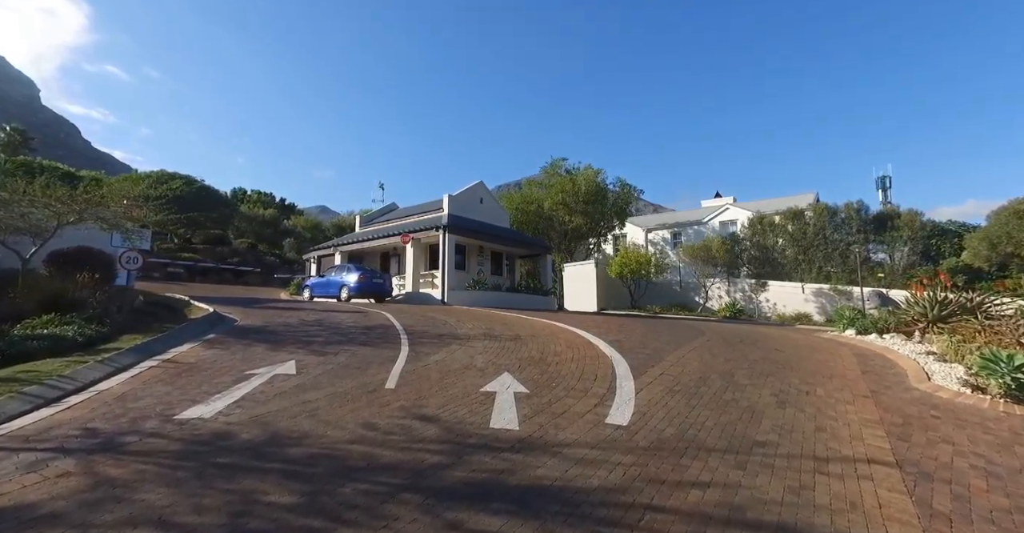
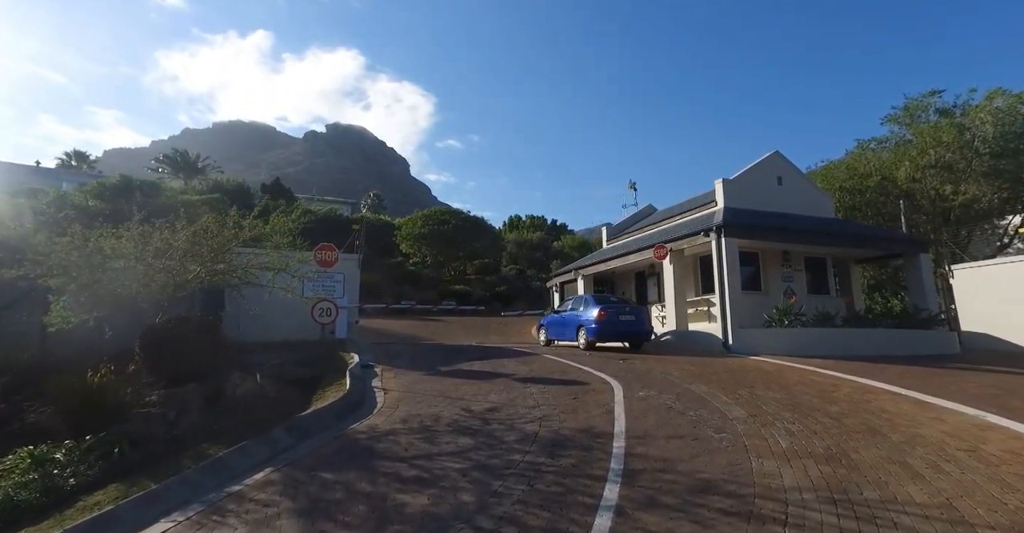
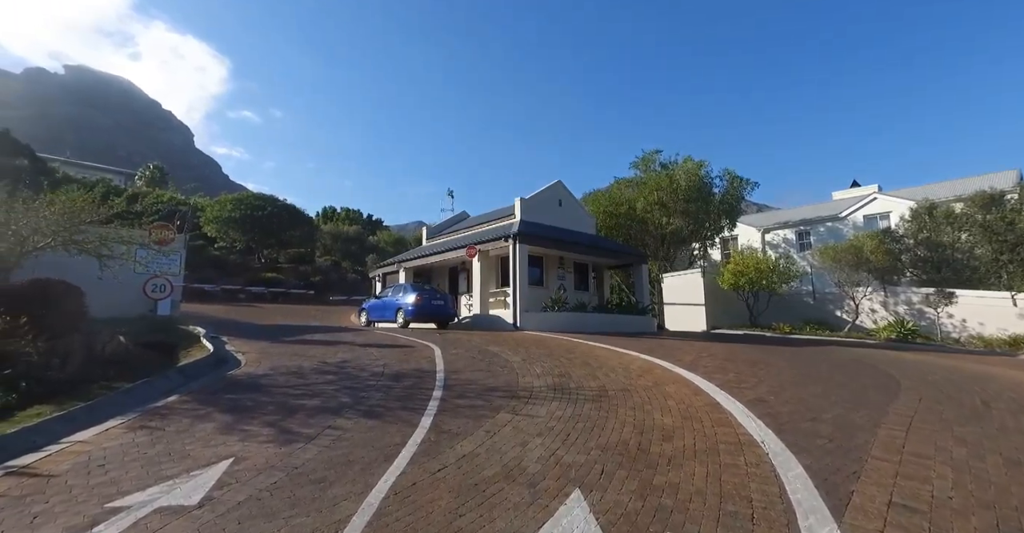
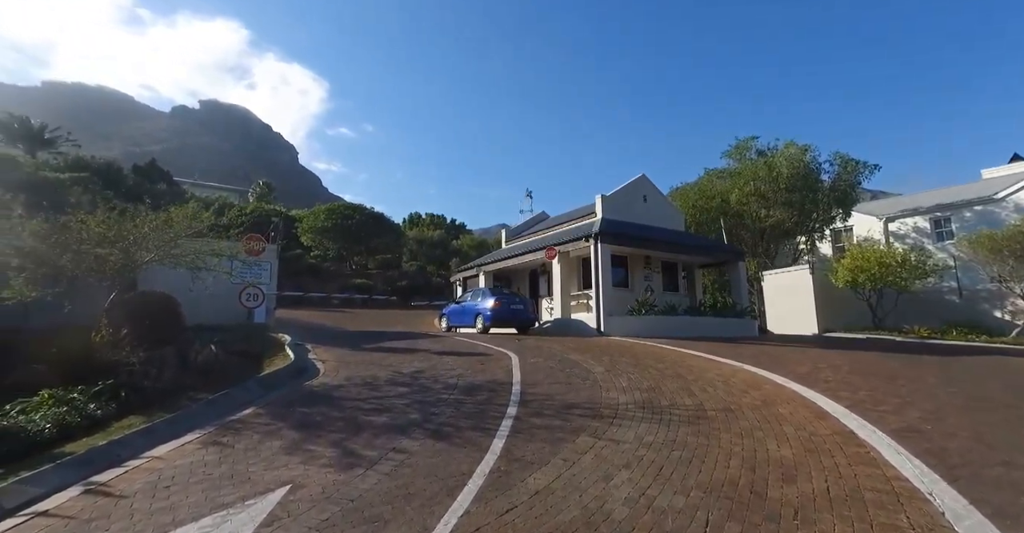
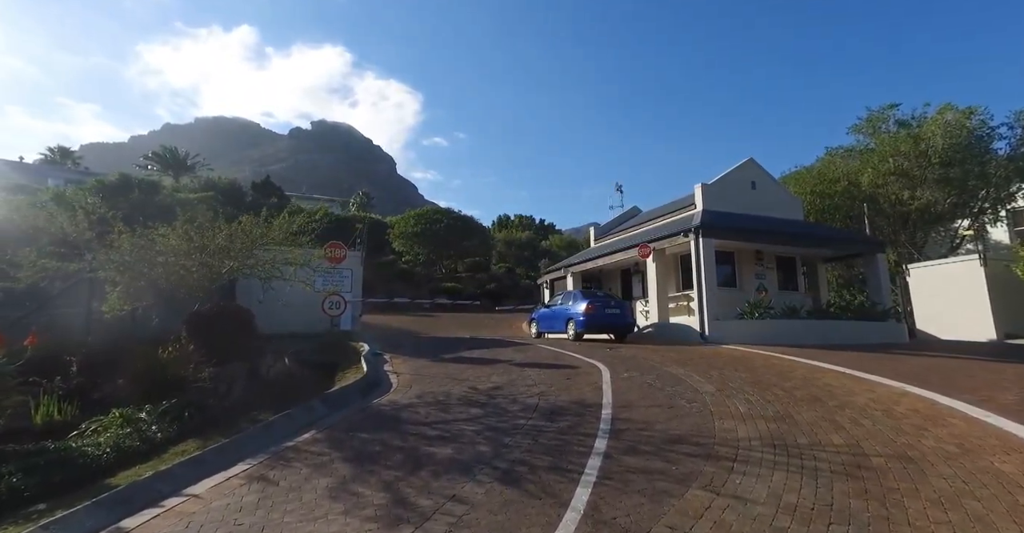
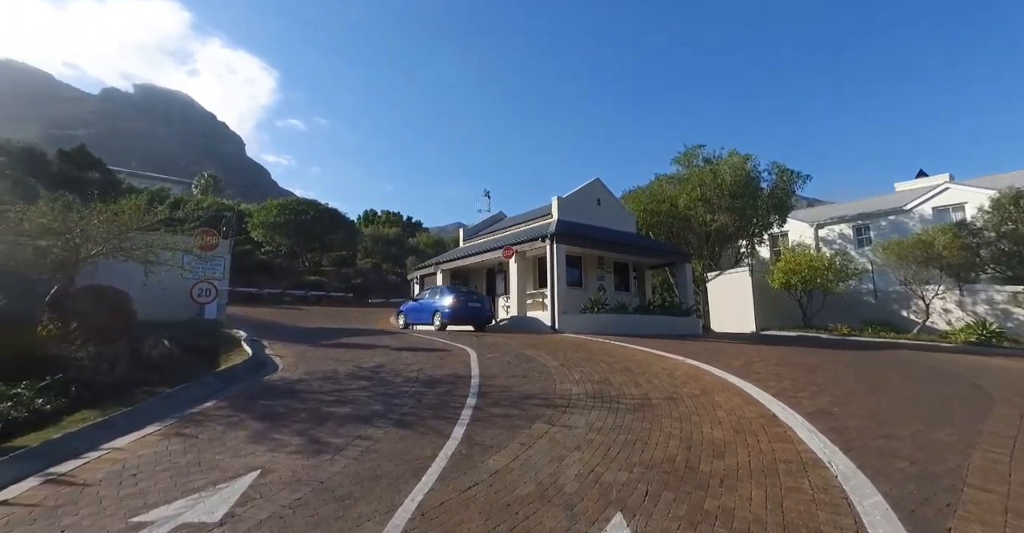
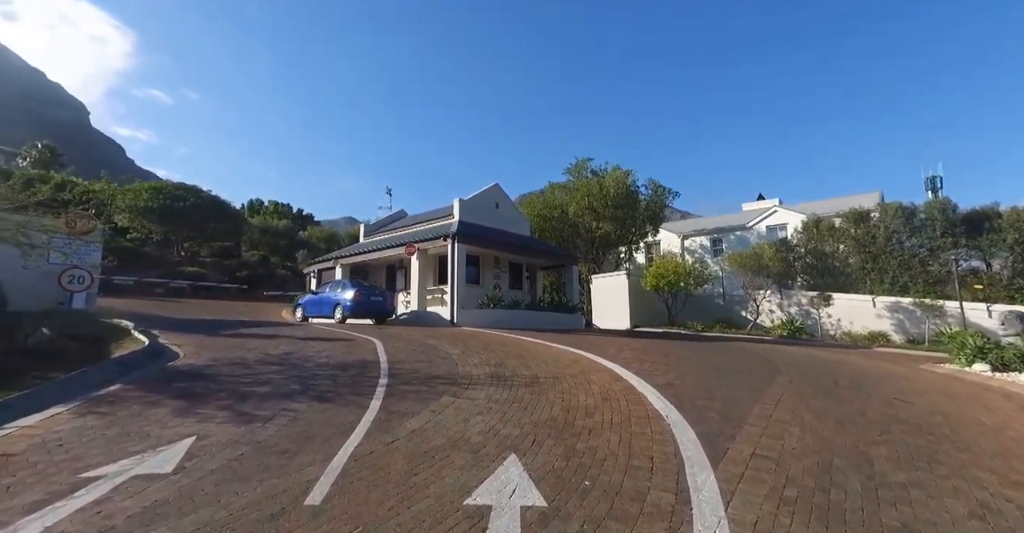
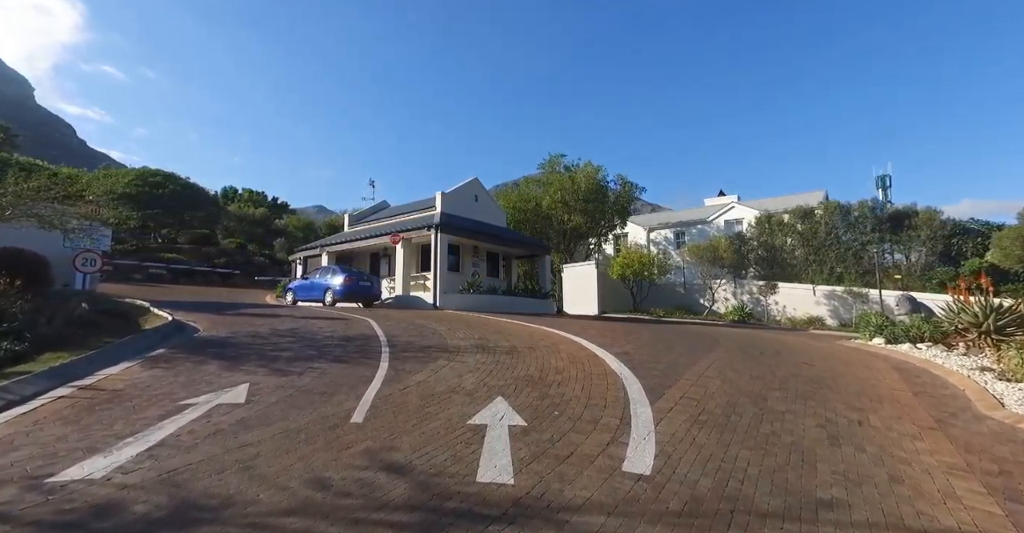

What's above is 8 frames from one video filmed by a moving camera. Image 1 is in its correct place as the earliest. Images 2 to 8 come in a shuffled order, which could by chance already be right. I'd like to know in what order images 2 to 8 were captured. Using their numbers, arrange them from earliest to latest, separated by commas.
8, 7, 3, 6, 4, 5, 2
